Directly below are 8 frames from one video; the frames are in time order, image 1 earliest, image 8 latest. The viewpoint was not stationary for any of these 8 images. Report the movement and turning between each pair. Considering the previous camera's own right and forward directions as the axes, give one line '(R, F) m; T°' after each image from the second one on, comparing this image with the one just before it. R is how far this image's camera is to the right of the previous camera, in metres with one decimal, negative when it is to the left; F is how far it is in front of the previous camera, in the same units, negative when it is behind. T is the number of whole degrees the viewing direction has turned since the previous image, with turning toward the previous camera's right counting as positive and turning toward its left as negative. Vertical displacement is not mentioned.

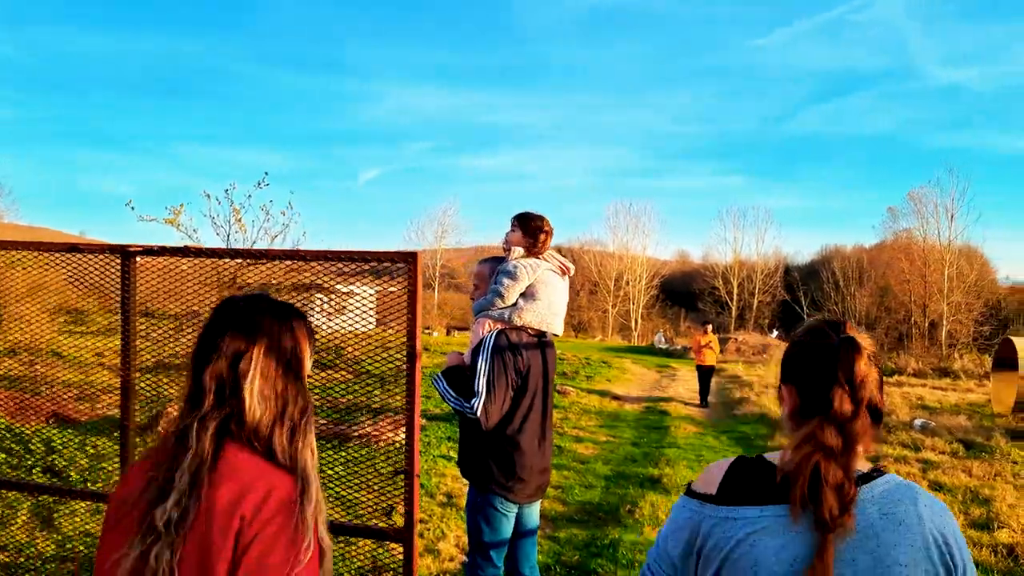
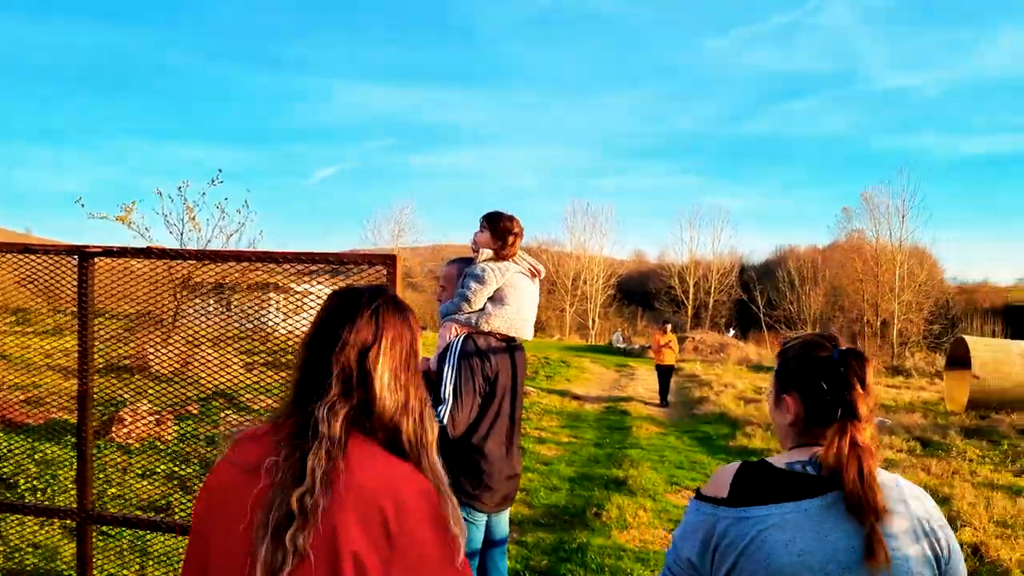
(-0.1, +0.2) m; +4°
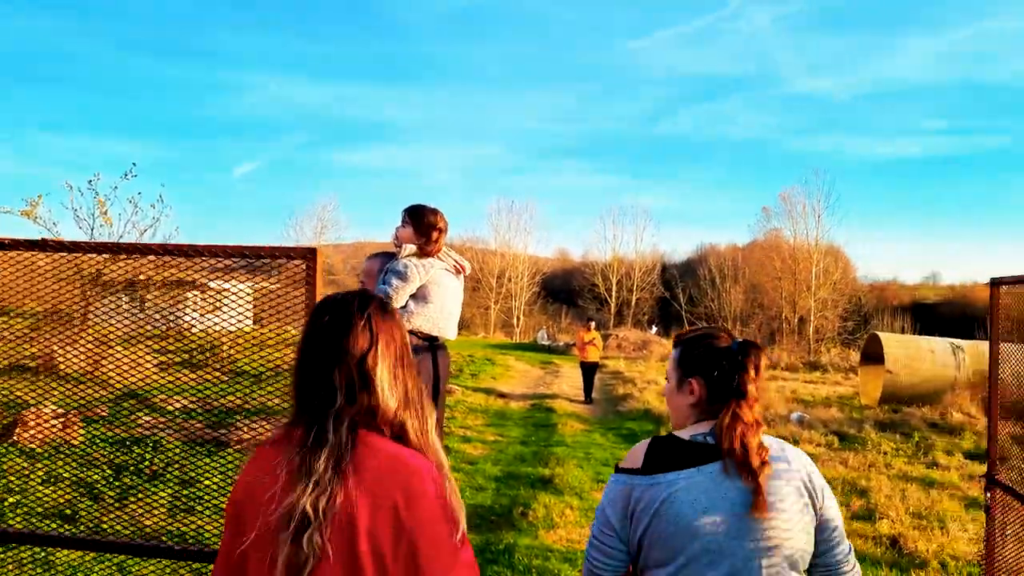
(0.0, +0.3) m; +6°
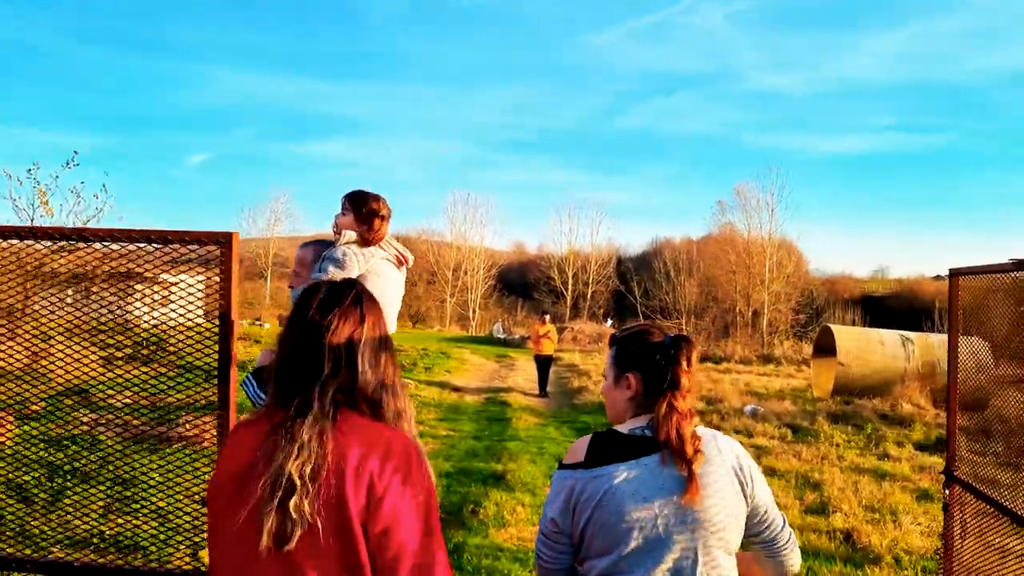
(+0.1, +0.3) m; +4°
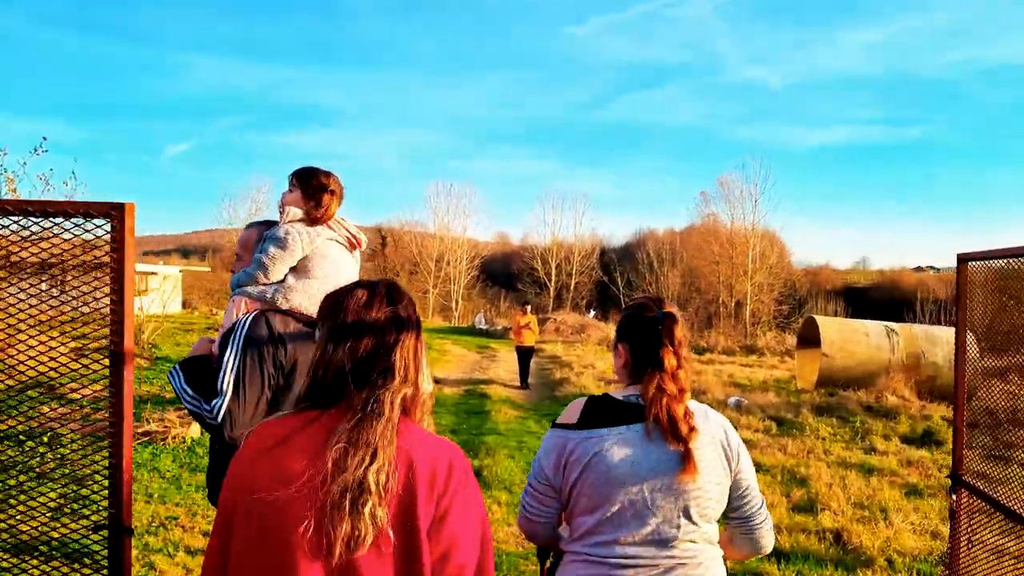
(+0.1, +0.4) m; +1°
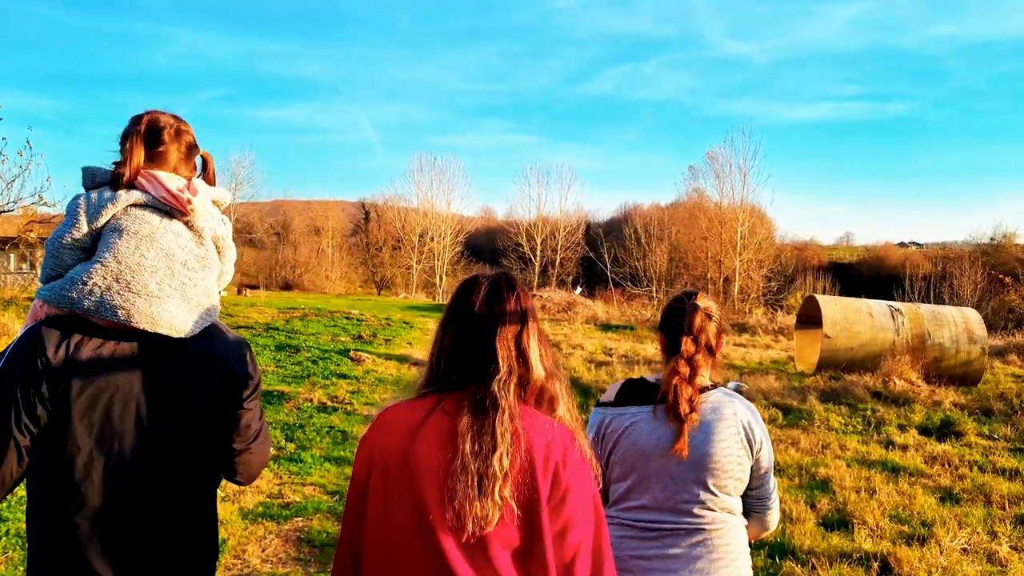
(0.0, +0.9) m; +1°
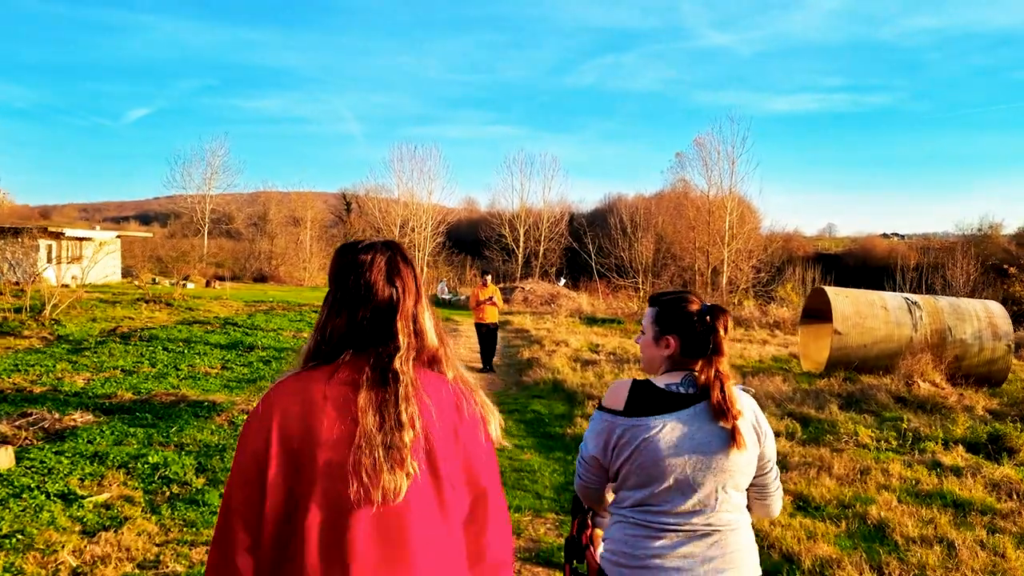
(+0.1, +1.6) m; +1°
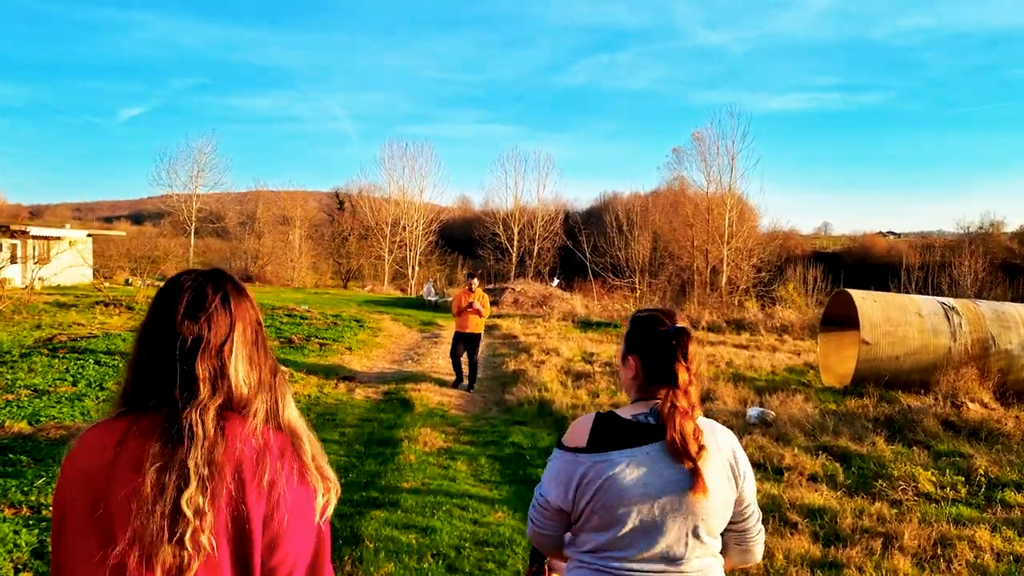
(+0.3, +1.7) m; 0°
